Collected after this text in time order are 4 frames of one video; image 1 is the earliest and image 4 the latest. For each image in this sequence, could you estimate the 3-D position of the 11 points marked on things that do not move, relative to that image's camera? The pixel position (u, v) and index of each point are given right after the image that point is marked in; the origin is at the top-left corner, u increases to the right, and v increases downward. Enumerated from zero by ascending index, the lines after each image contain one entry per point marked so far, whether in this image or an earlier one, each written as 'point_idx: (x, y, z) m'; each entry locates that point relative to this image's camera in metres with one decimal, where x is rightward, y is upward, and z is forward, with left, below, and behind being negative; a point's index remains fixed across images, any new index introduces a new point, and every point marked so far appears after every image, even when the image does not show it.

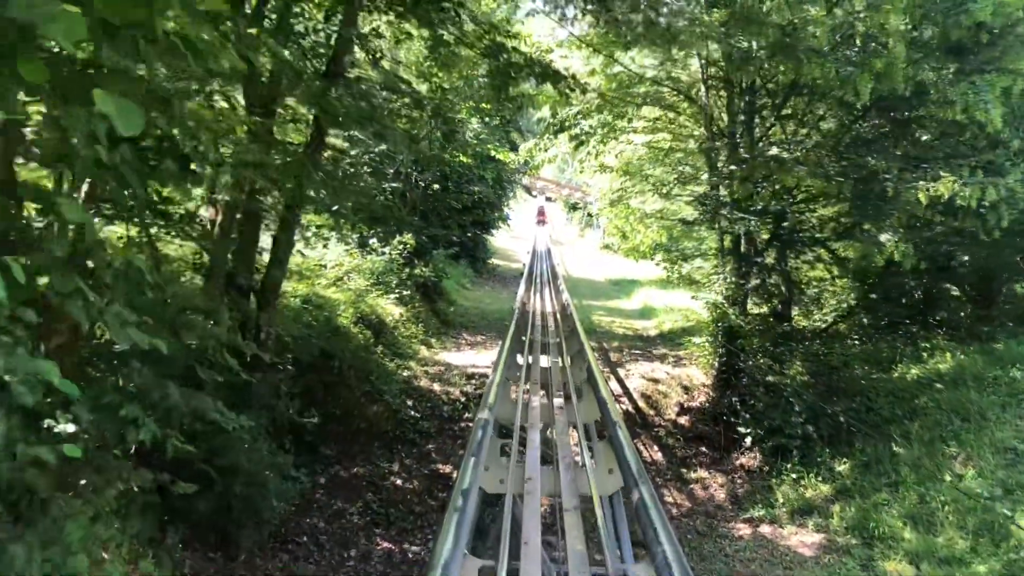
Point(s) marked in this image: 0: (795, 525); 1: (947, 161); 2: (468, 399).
0: (+2.1, -1.7, +6.8) m
1: (+2.9, +0.9, +6.2) m
2: (-0.4, -1.0, +8.1) m
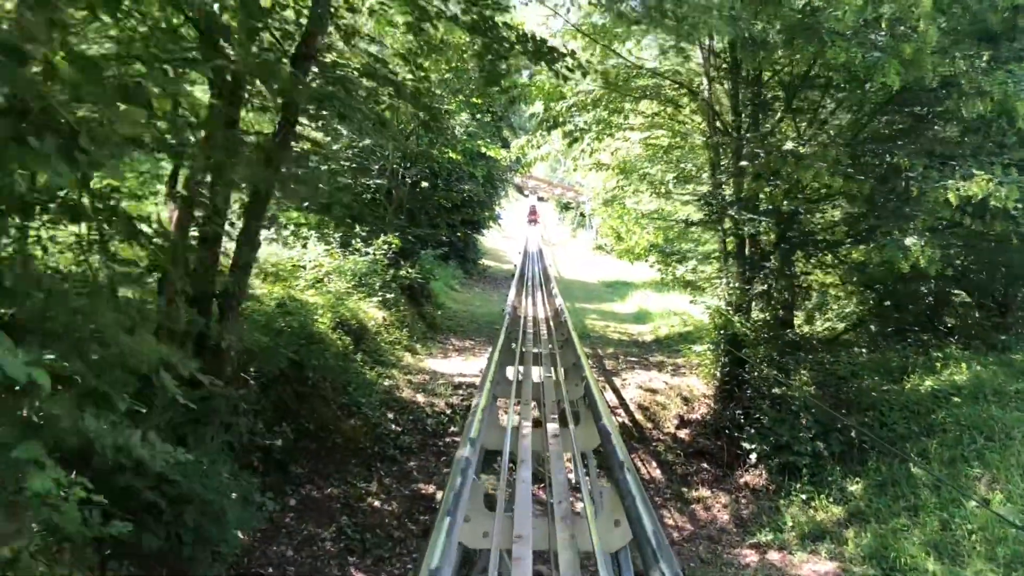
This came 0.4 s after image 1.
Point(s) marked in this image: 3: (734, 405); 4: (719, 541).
0: (+2.0, -1.8, +6.2) m
1: (+2.8, +0.8, +5.7) m
2: (-0.5, -1.0, +7.6) m
3: (+1.9, -1.0, +8.1) m
4: (+1.5, -1.8, +6.6) m
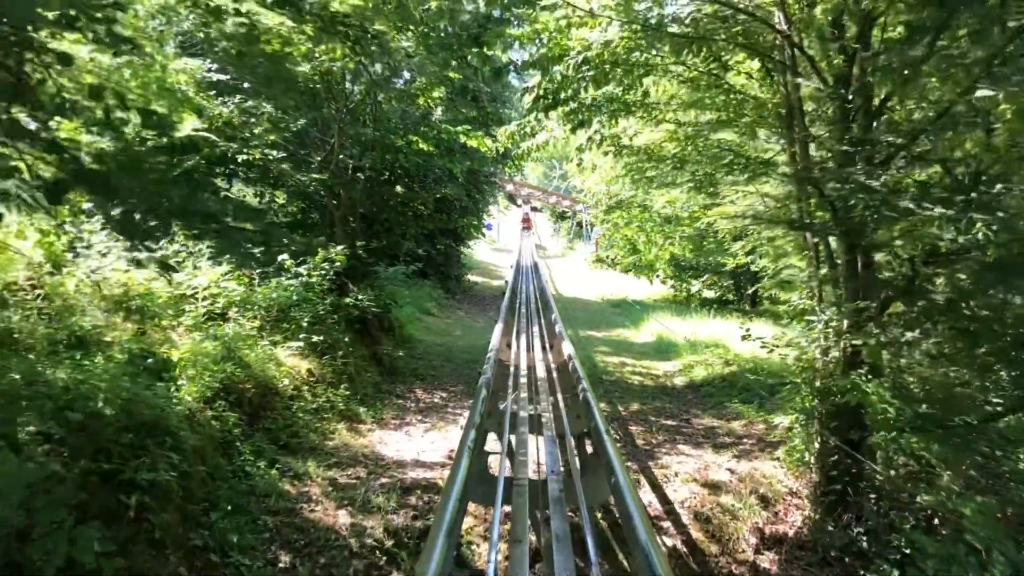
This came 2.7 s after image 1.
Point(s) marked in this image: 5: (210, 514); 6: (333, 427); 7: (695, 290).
0: (+1.9, -2.0, +3.3) m
1: (+2.8, +0.6, +2.8) m
2: (-0.6, -1.2, +4.6) m
3: (+1.8, -1.2, +5.1) m
4: (+1.4, -2.0, +3.6) m
5: (-1.4, -1.0, +4.2) m
6: (-1.2, -0.9, +6.0) m
7: (+3.6, 0.0, +18.0) m
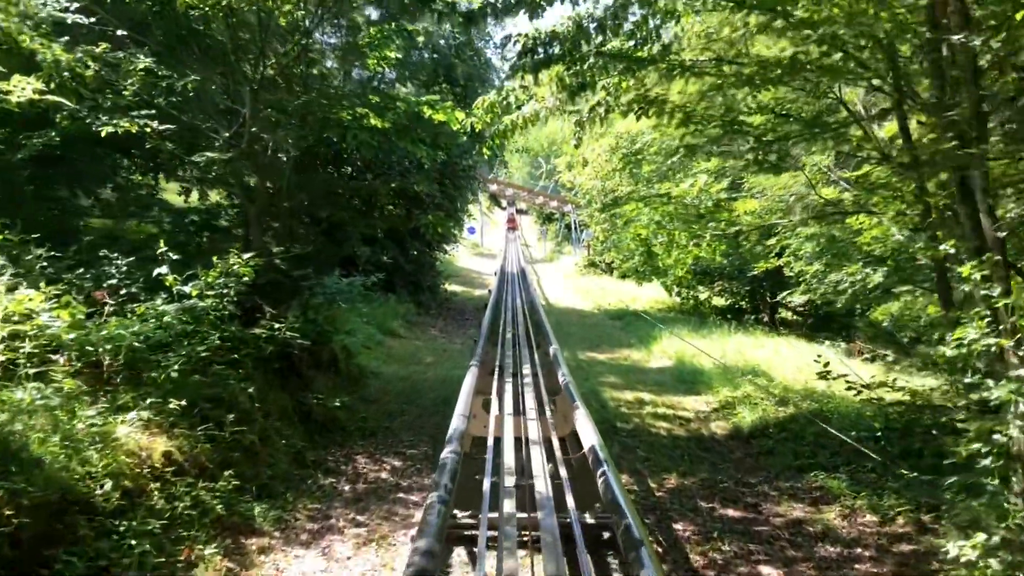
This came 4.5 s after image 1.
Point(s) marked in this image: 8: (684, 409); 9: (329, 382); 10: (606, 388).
0: (+1.9, -2.1, +0.9) m
1: (+2.7, +0.5, +0.4) m
2: (-0.6, -1.4, +2.2) m
3: (+1.8, -1.3, +2.8) m
4: (+1.4, -2.1, +1.2) m
5: (-1.4, -1.2, +1.8) m
6: (-1.2, -1.0, +3.6) m
7: (+3.3, -0.2, +15.7) m
8: (+1.4, -1.0, +7.6) m
9: (-1.3, -0.7, +6.9) m
10: (+0.8, -0.9, +8.5) m
